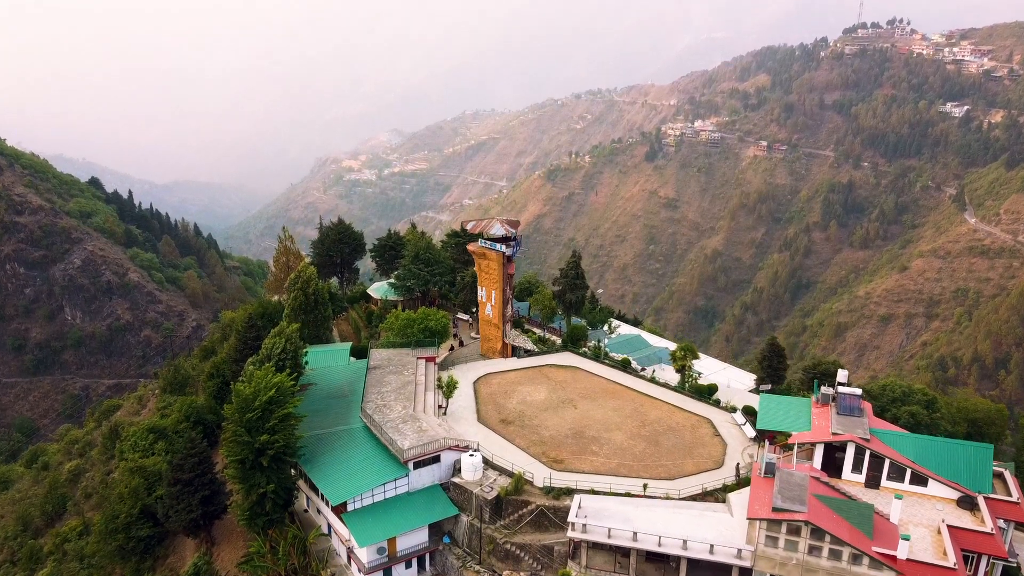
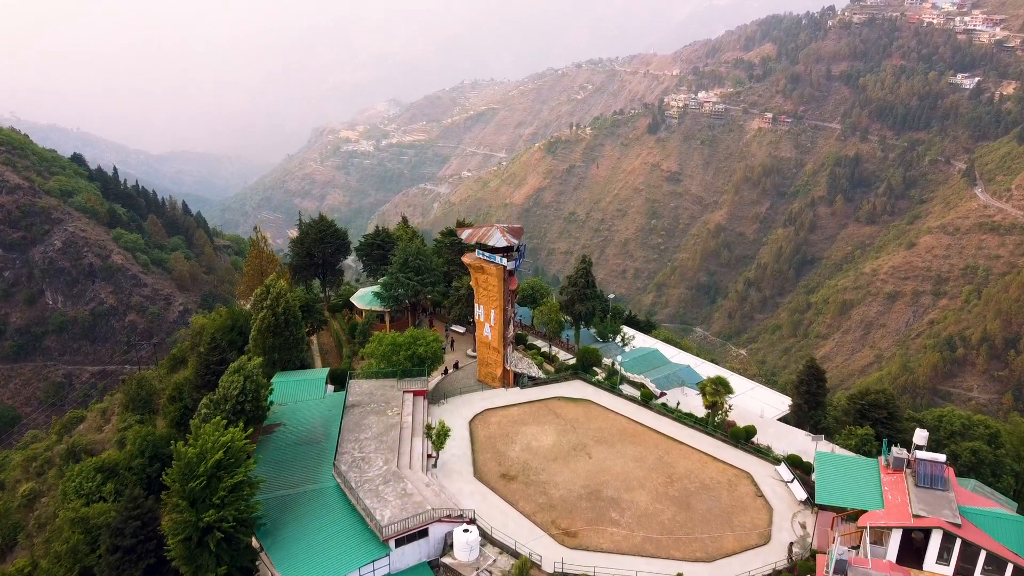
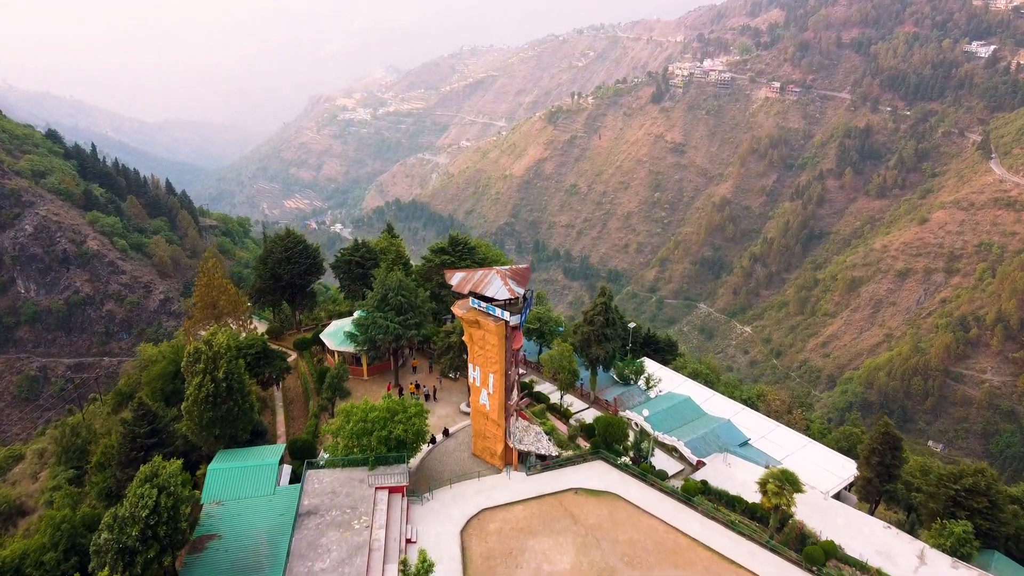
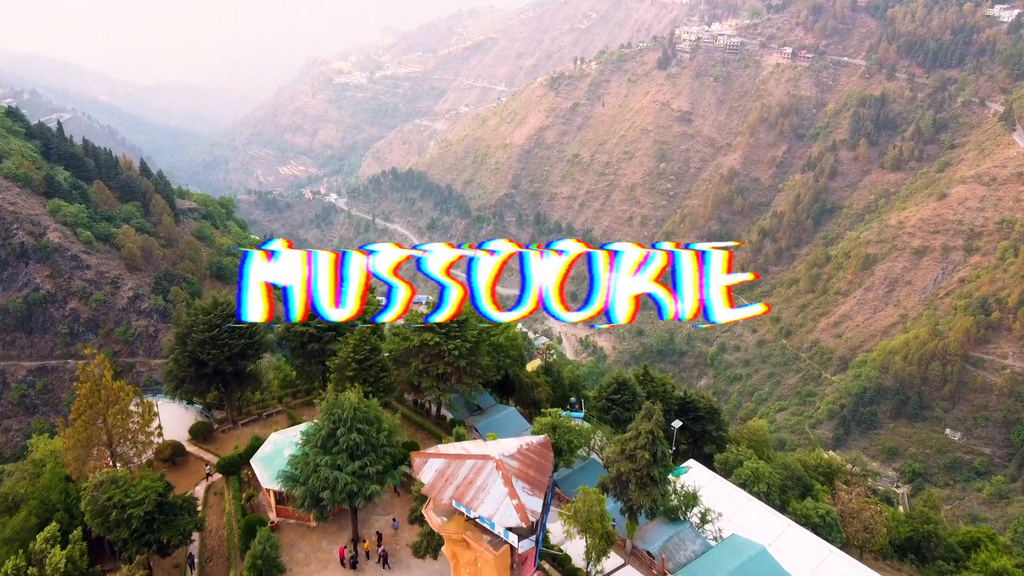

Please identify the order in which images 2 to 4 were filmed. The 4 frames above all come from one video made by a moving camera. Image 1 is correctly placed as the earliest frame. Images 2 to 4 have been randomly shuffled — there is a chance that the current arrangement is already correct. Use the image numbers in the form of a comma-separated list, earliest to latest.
2, 3, 4
